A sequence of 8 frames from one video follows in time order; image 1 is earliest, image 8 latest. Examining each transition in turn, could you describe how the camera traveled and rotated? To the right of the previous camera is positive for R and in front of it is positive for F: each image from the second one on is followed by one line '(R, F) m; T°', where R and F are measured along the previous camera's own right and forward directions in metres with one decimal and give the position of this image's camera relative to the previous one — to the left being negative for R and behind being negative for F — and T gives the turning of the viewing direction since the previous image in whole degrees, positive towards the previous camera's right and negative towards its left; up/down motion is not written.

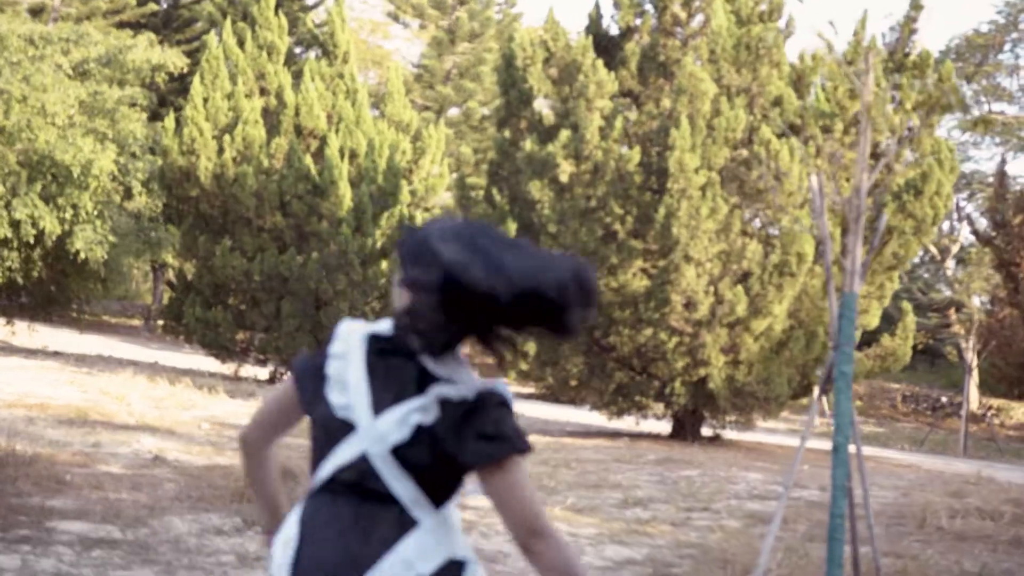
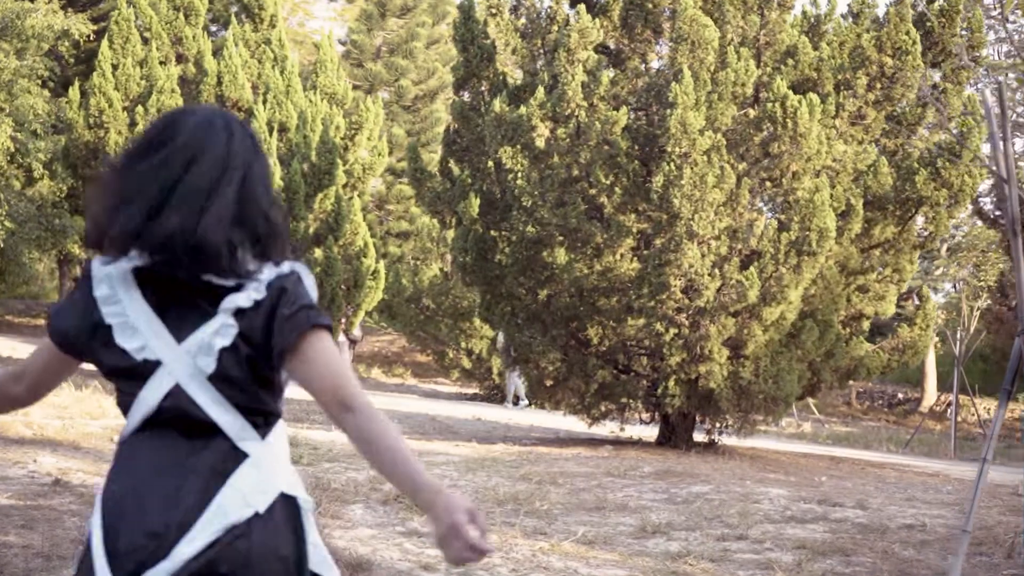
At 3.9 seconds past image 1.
(-0.5, +2.2) m; +4°
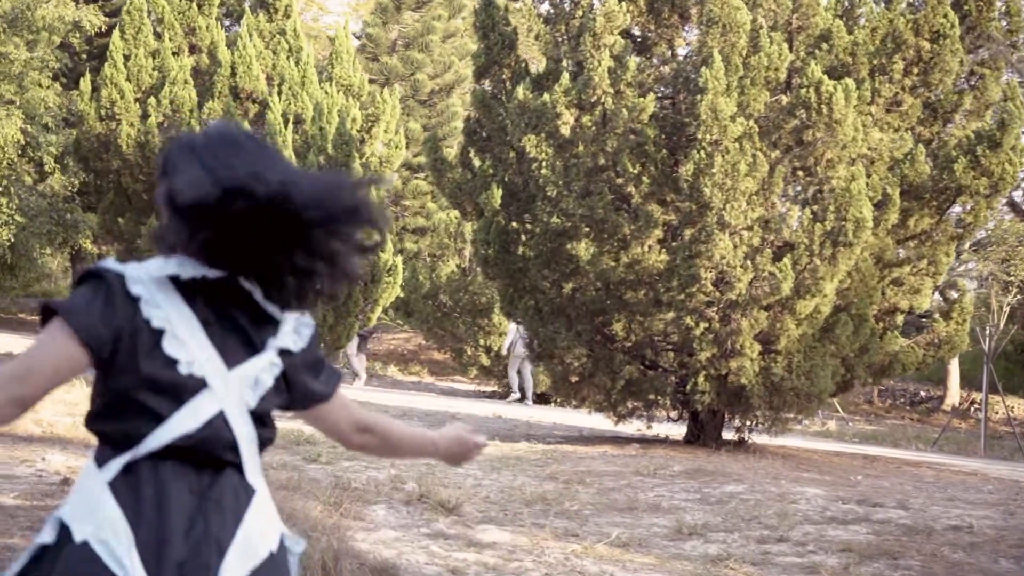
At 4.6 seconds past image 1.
(-0.1, +0.4) m; -1°
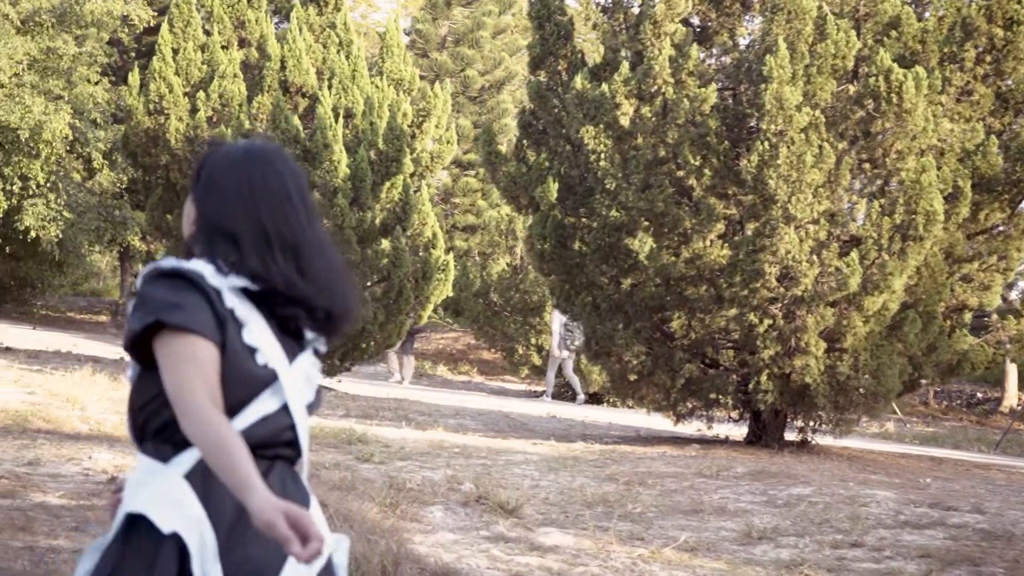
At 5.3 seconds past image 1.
(-0.1, +0.3) m; -2°
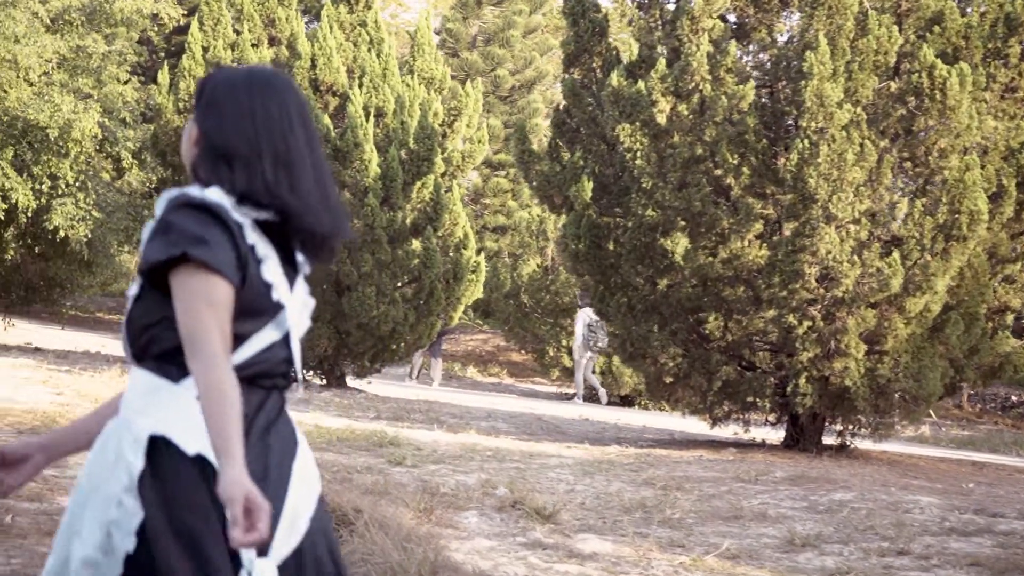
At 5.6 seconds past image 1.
(-0.1, +0.2) m; -1°
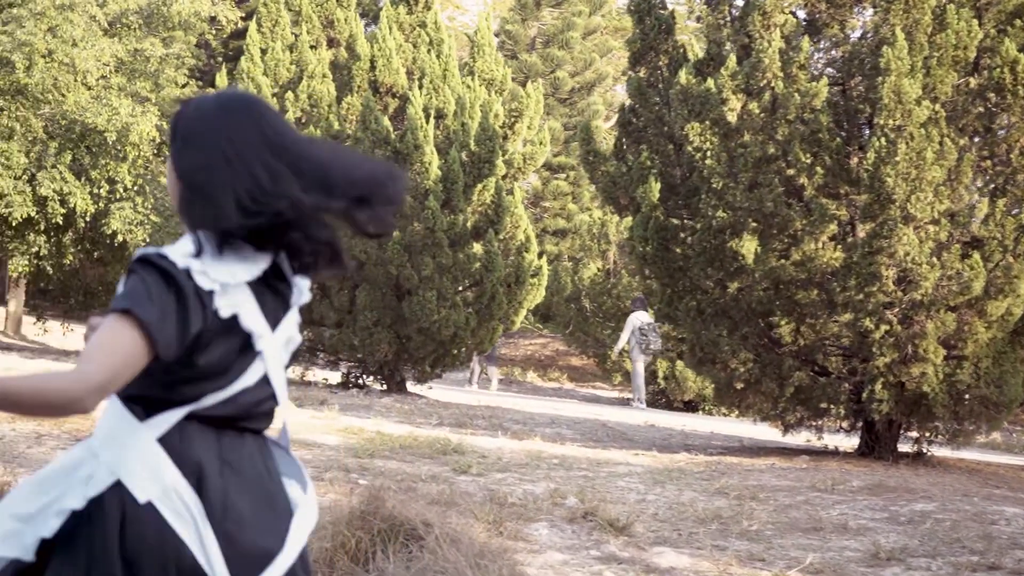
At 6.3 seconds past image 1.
(-0.1, +0.2) m; -2°
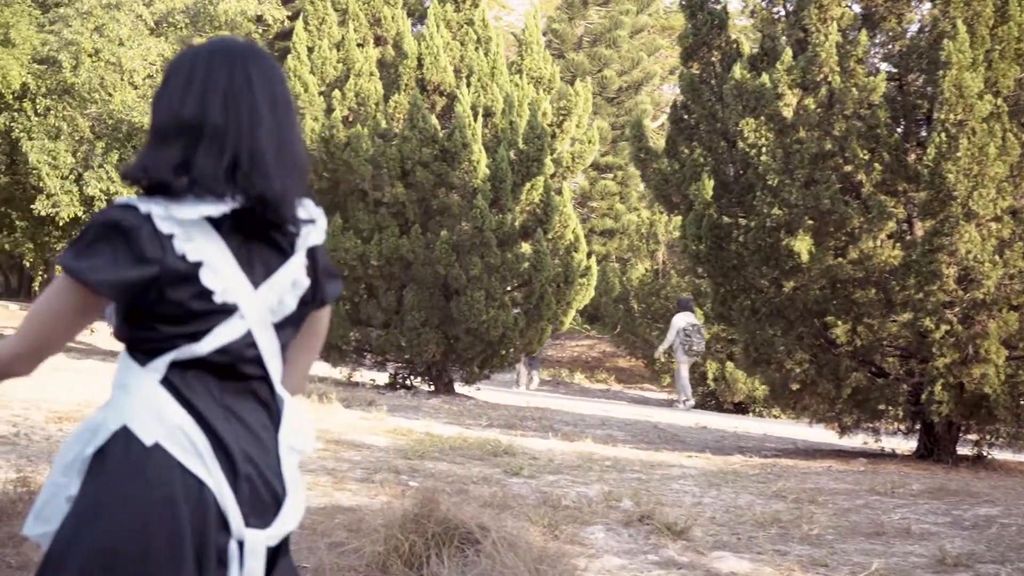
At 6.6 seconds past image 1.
(-0.1, +0.1) m; -2°
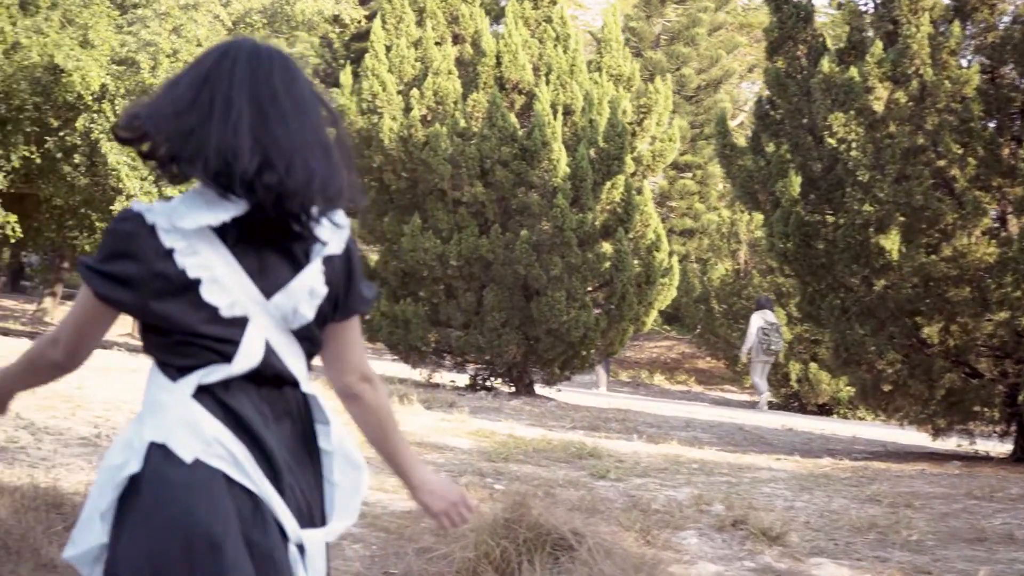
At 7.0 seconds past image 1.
(-0.1, +0.1) m; -3°
